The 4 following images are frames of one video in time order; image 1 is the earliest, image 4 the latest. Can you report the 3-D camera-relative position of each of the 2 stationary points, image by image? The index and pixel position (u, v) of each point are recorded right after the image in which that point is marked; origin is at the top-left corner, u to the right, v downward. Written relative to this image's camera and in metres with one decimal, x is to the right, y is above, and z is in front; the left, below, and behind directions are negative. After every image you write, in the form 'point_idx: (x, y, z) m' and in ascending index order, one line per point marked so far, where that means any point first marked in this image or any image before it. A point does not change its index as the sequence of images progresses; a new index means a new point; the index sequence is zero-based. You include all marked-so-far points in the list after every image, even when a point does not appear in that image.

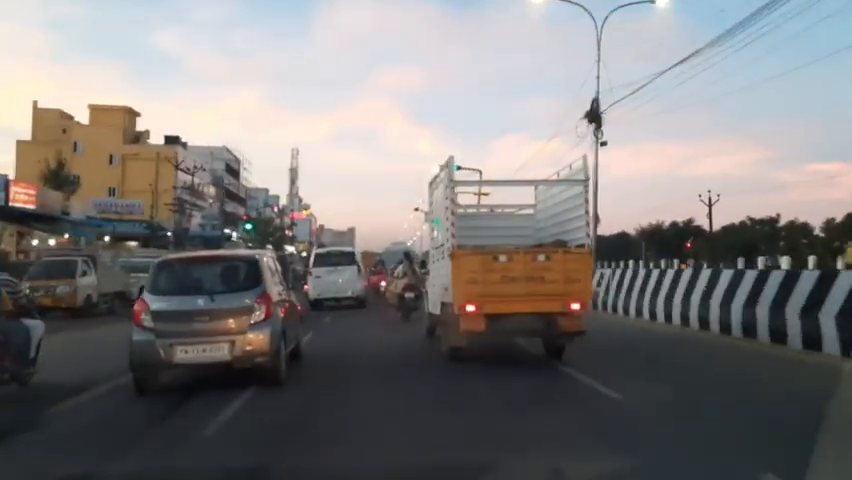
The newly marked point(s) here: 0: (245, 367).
0: (-1.7, -1.2, +10.0) m
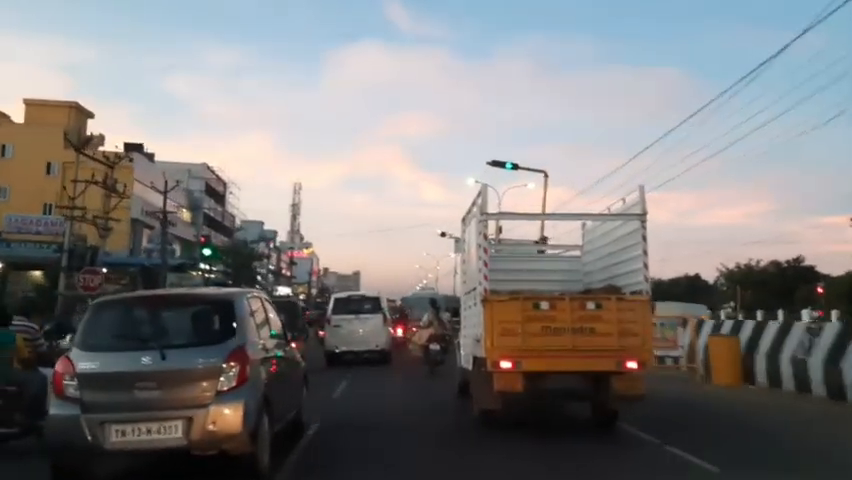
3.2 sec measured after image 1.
0: (-1.4, -1.4, +7.1) m
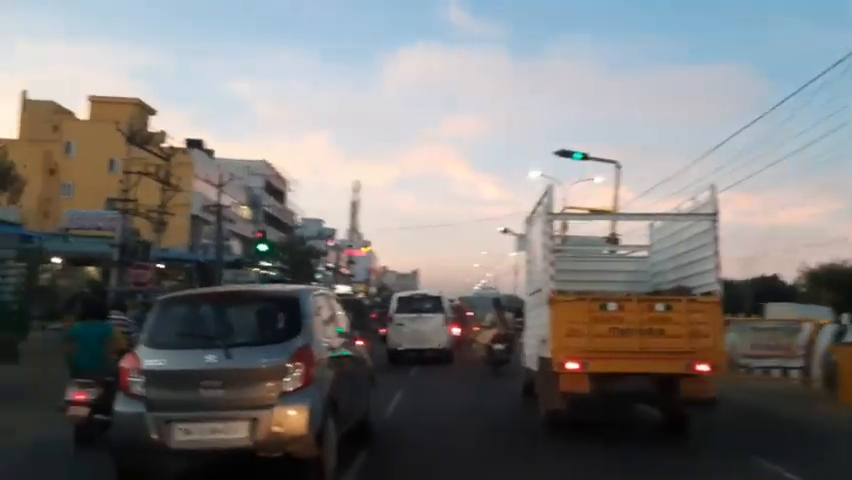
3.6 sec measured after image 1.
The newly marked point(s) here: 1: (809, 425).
0: (-1.0, -1.4, +6.9) m
1: (+5.0, -2.5, +14.4) m
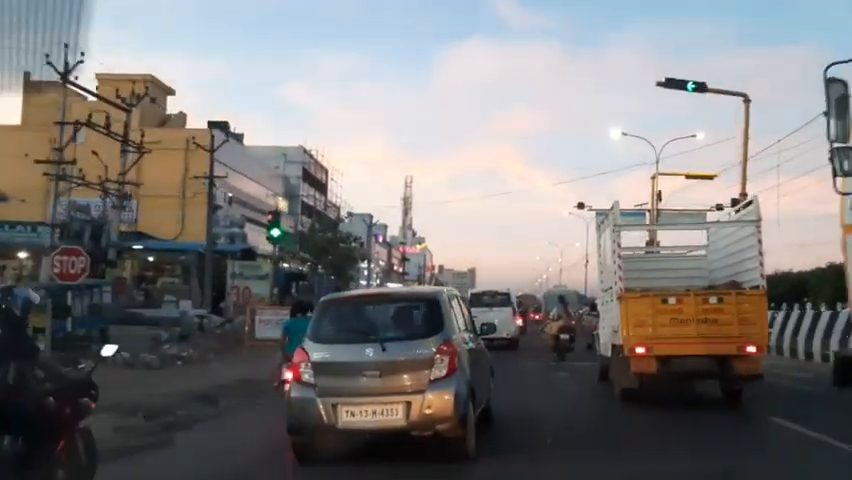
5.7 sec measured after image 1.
0: (-0.1, -1.5, +8.8) m
1: (+6.2, -2.5, +16.1) m
